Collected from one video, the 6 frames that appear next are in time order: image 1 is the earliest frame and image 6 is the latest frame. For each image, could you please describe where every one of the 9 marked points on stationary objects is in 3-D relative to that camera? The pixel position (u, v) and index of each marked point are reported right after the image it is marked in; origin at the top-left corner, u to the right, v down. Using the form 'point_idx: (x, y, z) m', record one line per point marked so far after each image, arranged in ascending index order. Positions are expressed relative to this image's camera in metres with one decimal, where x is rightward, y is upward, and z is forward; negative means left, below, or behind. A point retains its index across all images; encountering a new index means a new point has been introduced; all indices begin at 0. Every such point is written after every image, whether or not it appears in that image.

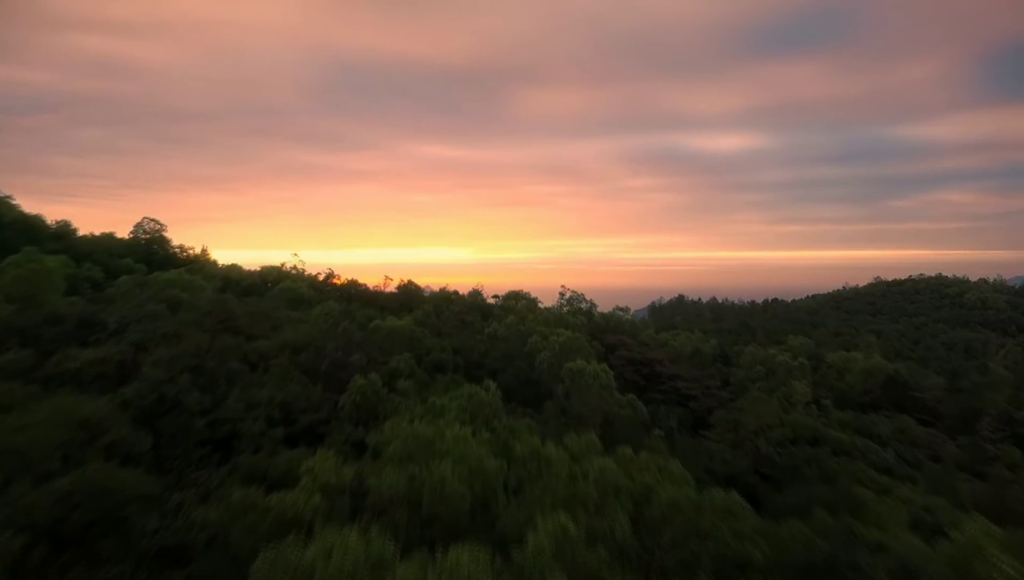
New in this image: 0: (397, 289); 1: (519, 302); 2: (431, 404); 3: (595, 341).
0: (-3.5, 0.0, +14.0) m
1: (+0.2, -0.4, +14.2) m
2: (-1.2, -1.8, +6.9) m
3: (+2.5, -1.6, +13.9) m
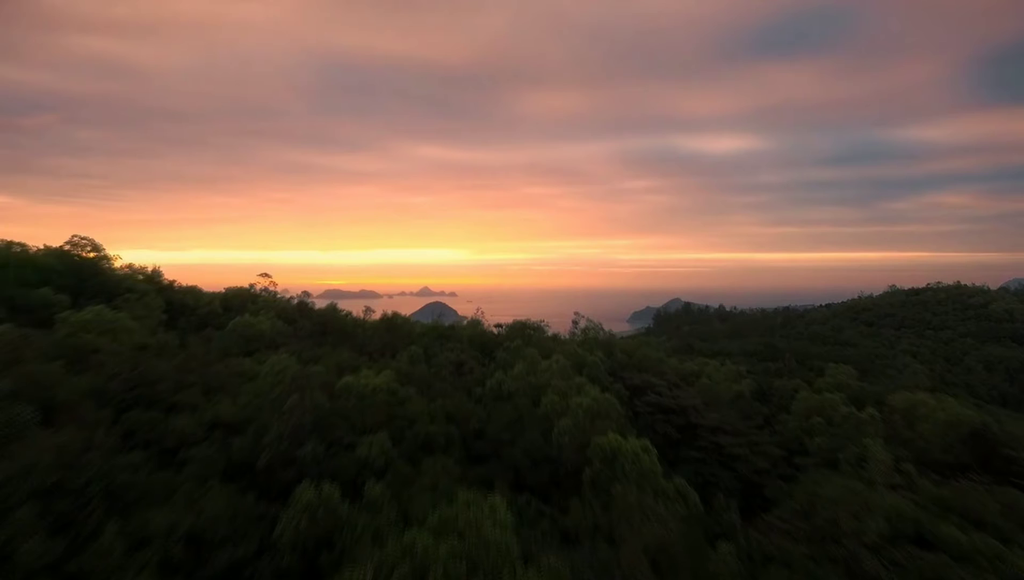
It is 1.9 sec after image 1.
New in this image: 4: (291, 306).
0: (-3.4, -0.8, +11.7) m
1: (+0.4, -1.2, +11.9) m
2: (-1.0, -2.6, +4.6) m
3: (+2.7, -2.4, +11.6) m
4: (-6.4, -0.5, +13.3) m
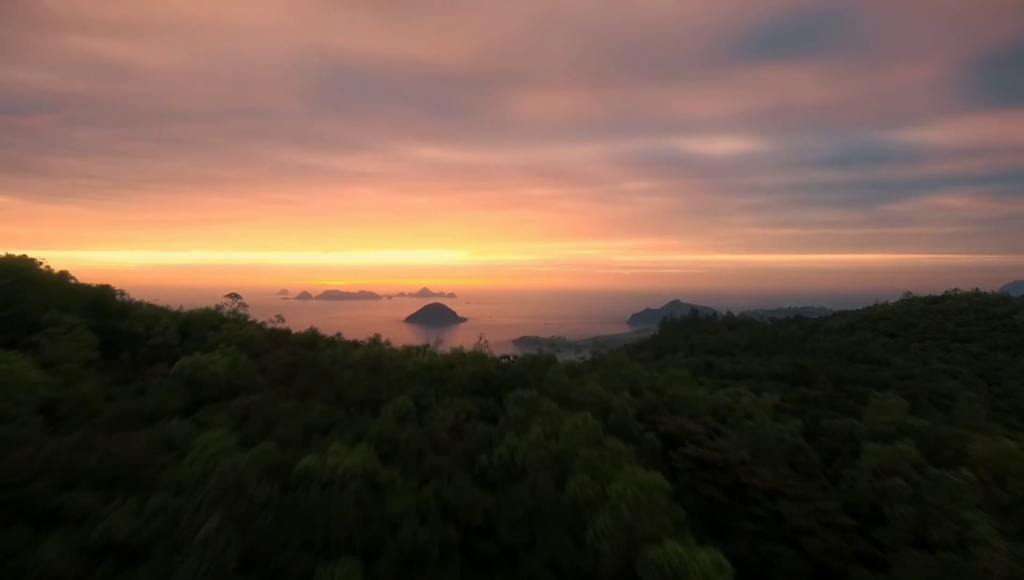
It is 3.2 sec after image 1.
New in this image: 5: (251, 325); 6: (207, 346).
0: (-3.1, -1.4, +9.7) m
1: (+0.6, -1.9, +9.9) m
2: (-0.8, -3.2, +2.6) m
3: (+2.9, -3.0, +9.6) m
4: (-6.2, -1.1, +11.3) m
5: (-7.0, -1.0, +12.2) m
6: (-6.9, -1.2, +10.3) m
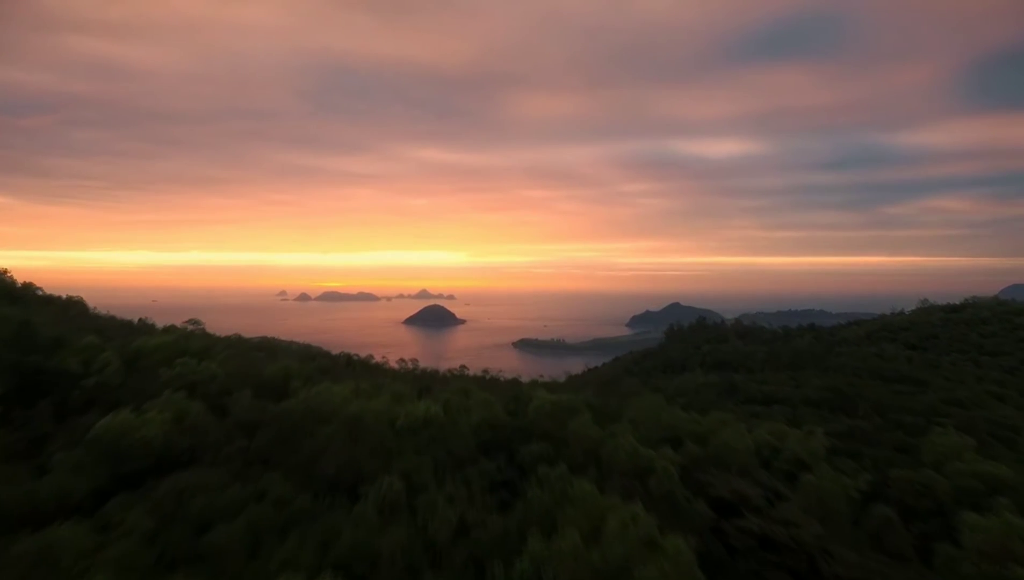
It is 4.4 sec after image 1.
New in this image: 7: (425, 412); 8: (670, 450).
0: (-2.9, -2.0, +7.8) m
1: (+0.9, -2.4, +8.0) m
2: (-0.5, -3.7, +0.7) m
3: (+3.2, -3.6, +7.7) m
4: (-5.9, -1.7, +9.4) m
5: (-6.8, -1.5, +10.3) m
6: (-6.6, -1.8, +8.4) m
7: (-1.6, -2.0, +7.9) m
8: (+3.0, -3.1, +8.7) m
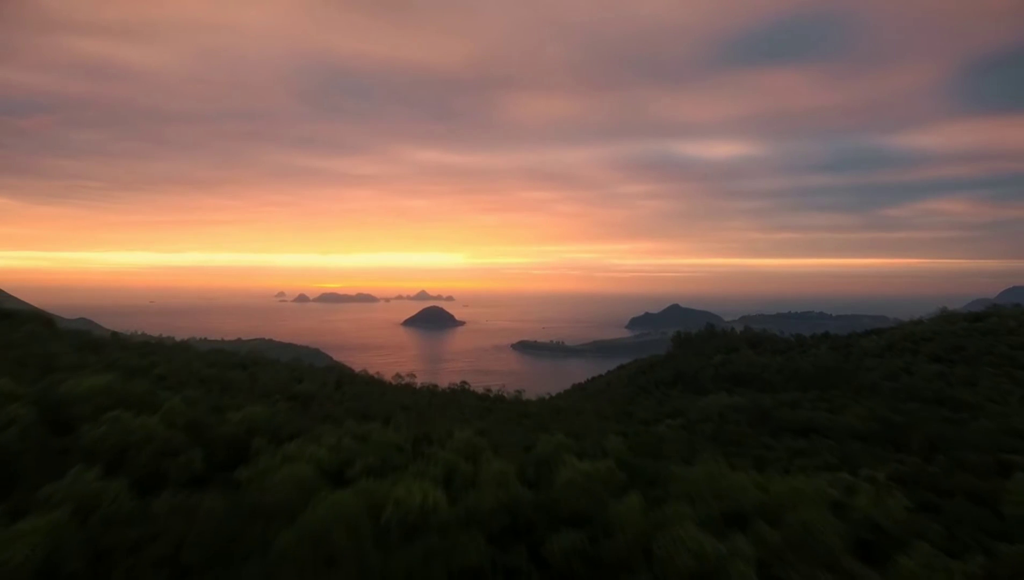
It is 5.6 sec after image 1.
0: (-2.5, -2.6, +5.8) m
1: (+1.2, -3.0, +6.0) m
2: (-0.2, -4.3, -1.3) m
3: (+3.5, -4.2, +5.7) m
4: (-5.6, -2.3, +7.4) m
5: (-6.4, -2.1, +8.3) m
6: (-6.3, -2.4, +6.3) m
7: (-1.2, -2.6, +5.9) m
8: (+3.3, -3.6, +6.7) m
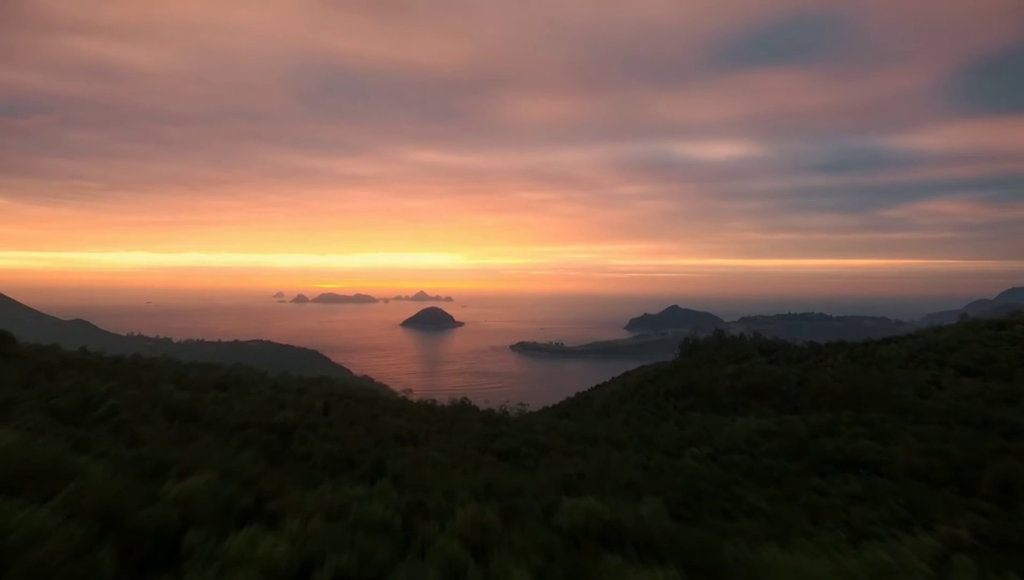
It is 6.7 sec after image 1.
0: (-2.2, -3.1, +3.8) m
1: (+1.5, -3.5, +4.0) m
2: (+0.2, -4.8, -3.3) m
3: (+3.8, -4.7, +3.8) m
4: (-5.3, -2.8, +5.4) m
5: (-6.1, -2.6, +6.3) m
6: (-6.0, -2.9, +4.3) m
7: (-0.9, -3.1, +3.9) m
8: (+3.6, -4.2, +4.7) m
